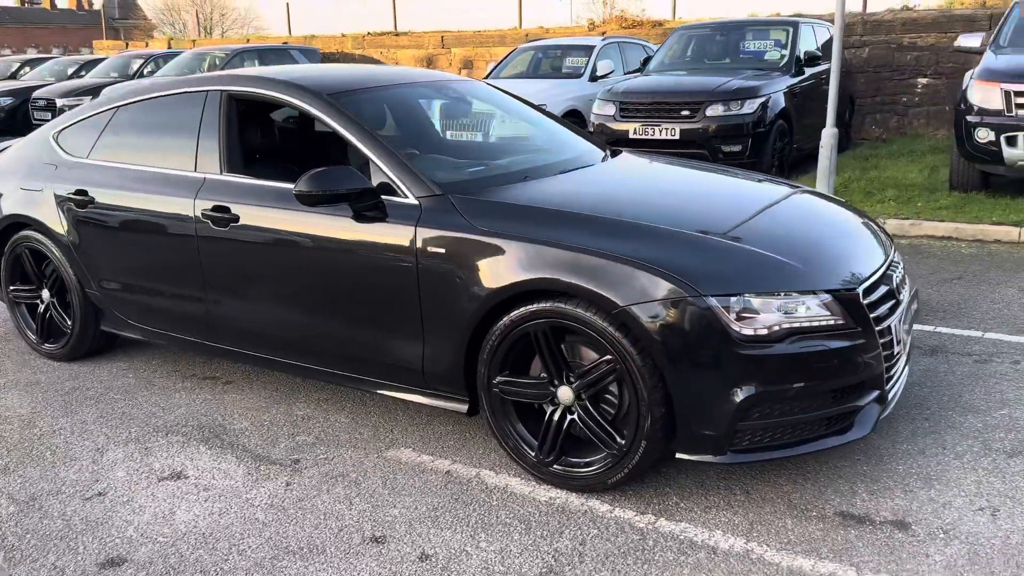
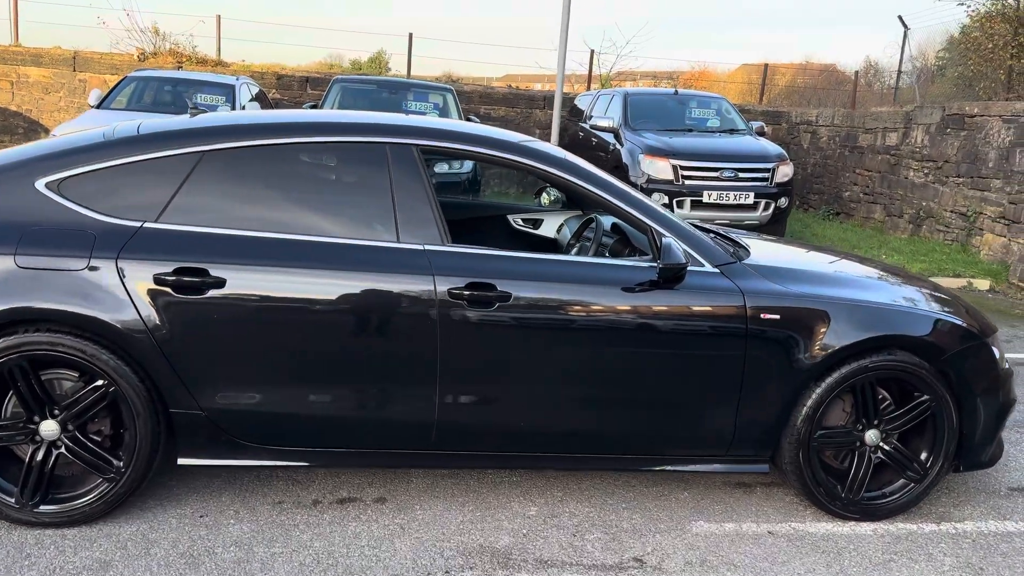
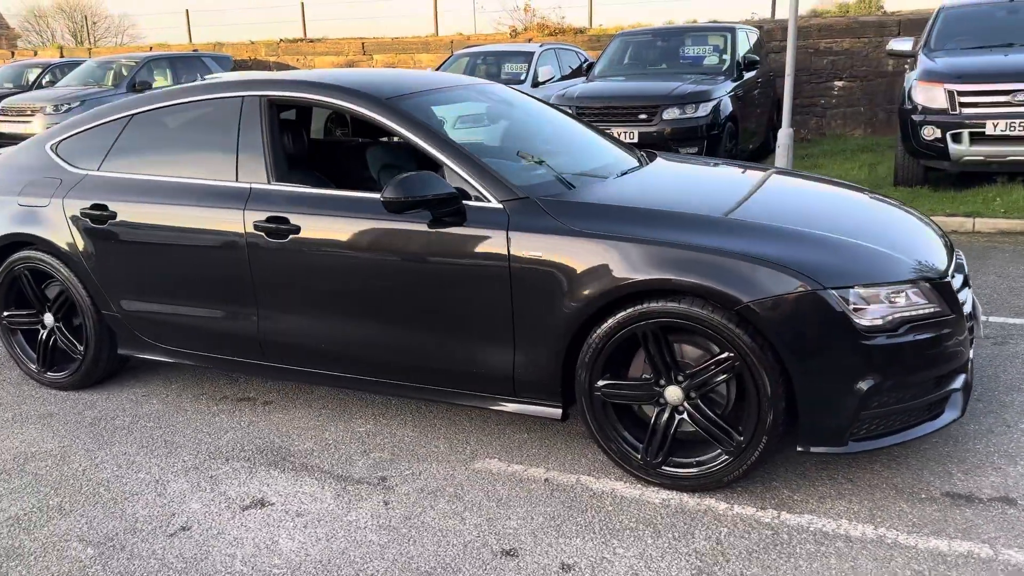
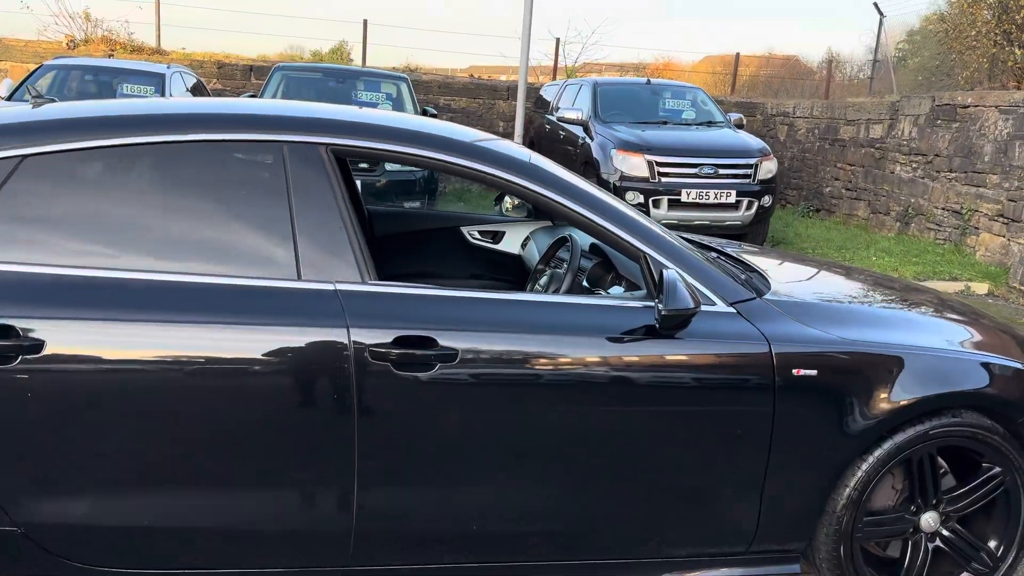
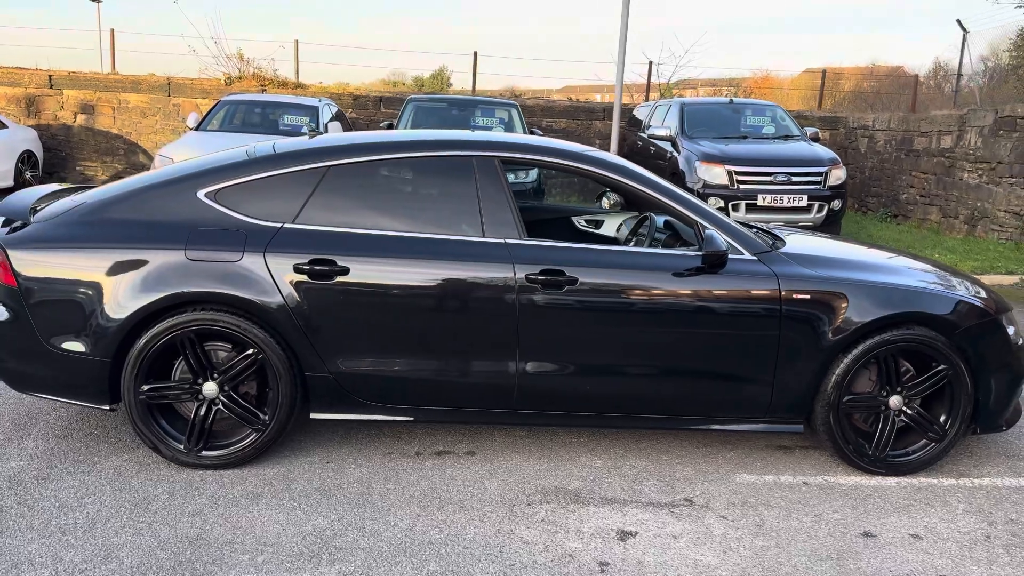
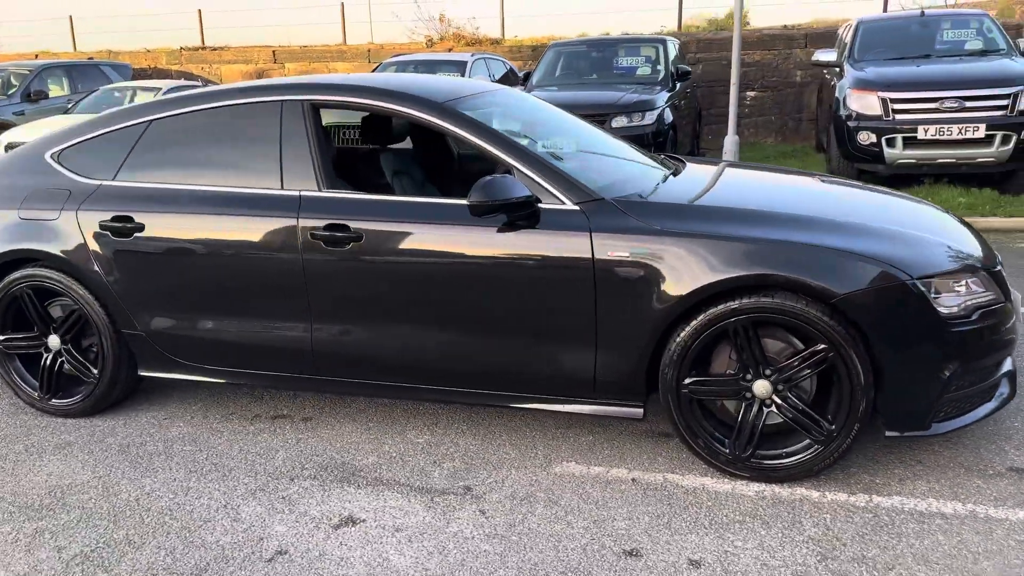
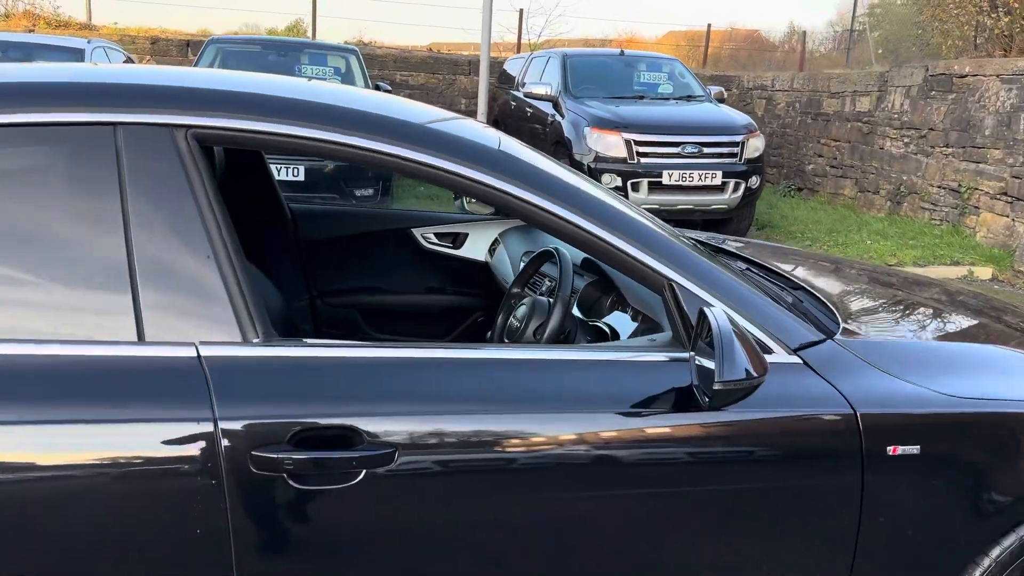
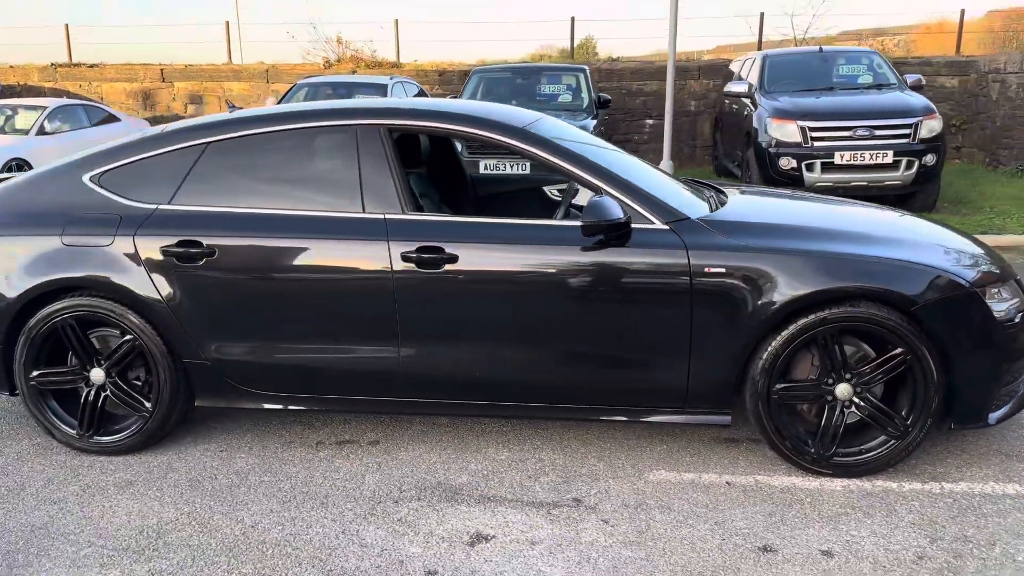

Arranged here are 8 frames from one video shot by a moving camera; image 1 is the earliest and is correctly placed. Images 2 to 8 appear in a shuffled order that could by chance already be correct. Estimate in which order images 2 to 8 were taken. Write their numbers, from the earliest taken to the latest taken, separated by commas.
3, 6, 8, 5, 2, 4, 7
